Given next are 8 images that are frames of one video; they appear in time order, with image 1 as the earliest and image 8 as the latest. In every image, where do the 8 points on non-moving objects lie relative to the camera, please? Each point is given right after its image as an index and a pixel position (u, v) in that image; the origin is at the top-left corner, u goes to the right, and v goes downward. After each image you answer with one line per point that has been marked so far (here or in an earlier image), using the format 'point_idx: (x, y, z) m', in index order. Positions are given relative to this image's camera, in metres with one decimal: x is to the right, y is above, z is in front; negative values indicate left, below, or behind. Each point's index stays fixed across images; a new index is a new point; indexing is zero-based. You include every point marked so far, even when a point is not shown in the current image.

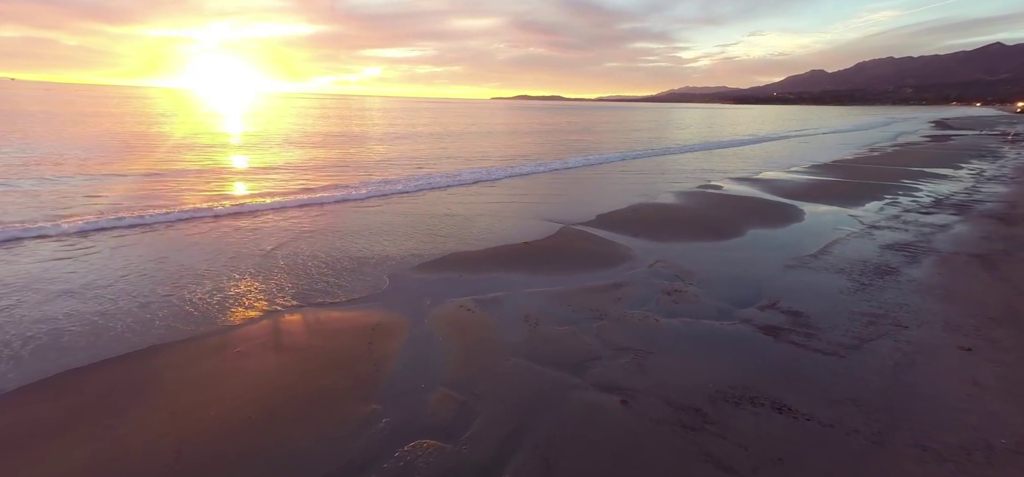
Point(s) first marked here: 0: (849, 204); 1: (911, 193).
0: (+8.7, +0.9, +11.5) m
1: (+11.2, +1.2, +12.7) m
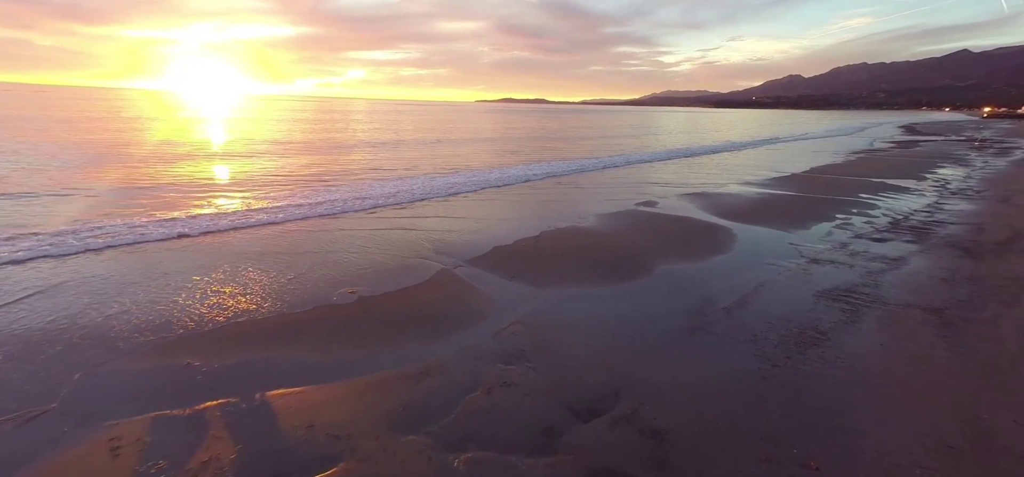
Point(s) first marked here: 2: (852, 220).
0: (+6.3, +0.3, +10.0) m
1: (+8.8, +0.6, +11.2) m
2: (+7.9, +0.4, +10.4) m
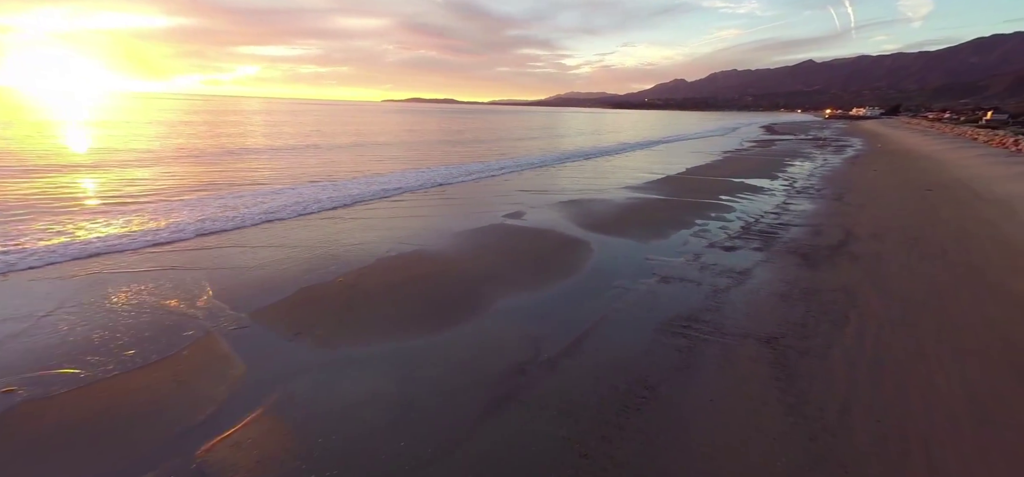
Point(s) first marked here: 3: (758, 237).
0: (+3.1, +0.1, +9.6) m
1: (+5.3, +0.5, +11.3) m
2: (+4.6, +0.3, +10.4) m
3: (+5.2, 0.0, +9.3) m
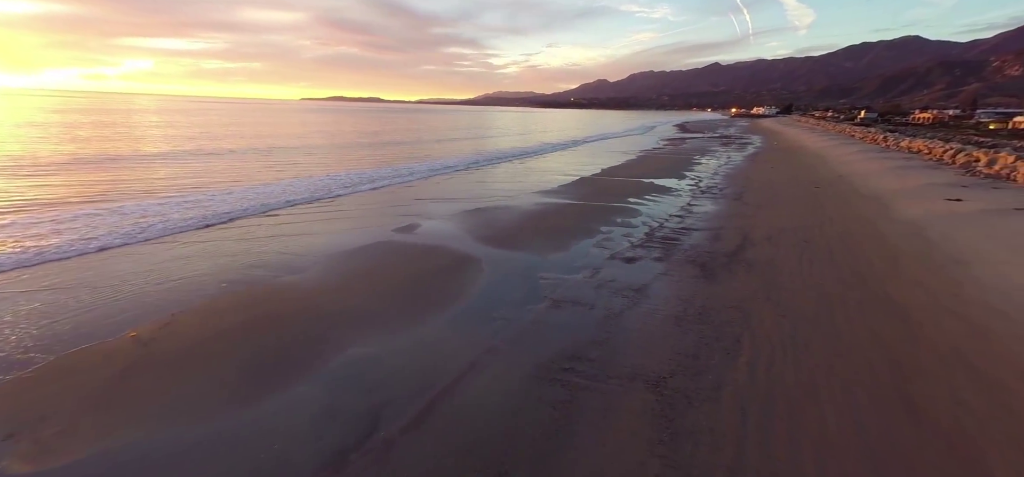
0: (+0.9, -0.1, +8.9) m
1: (+2.8, +0.4, +10.9) m
2: (+2.2, +0.1, +9.9) m
3: (+3.0, -0.1, +8.9) m
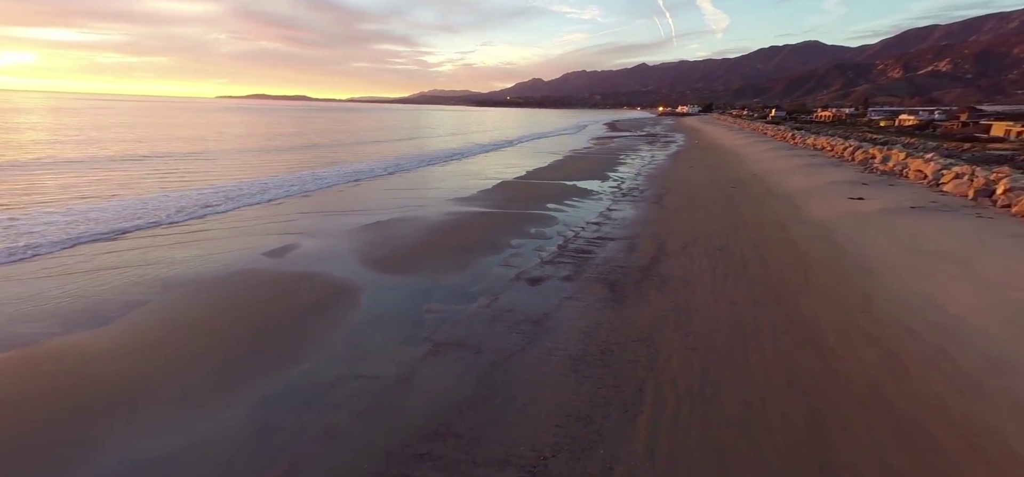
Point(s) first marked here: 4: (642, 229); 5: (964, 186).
0: (-0.9, -0.5, +7.8) m
1: (+0.7, +0.1, +10.1) m
2: (+0.2, -0.2, +9.0) m
3: (+1.1, -0.4, +8.1) m
4: (+3.0, +0.2, +10.4) m
5: (+12.0, +1.4, +11.8) m
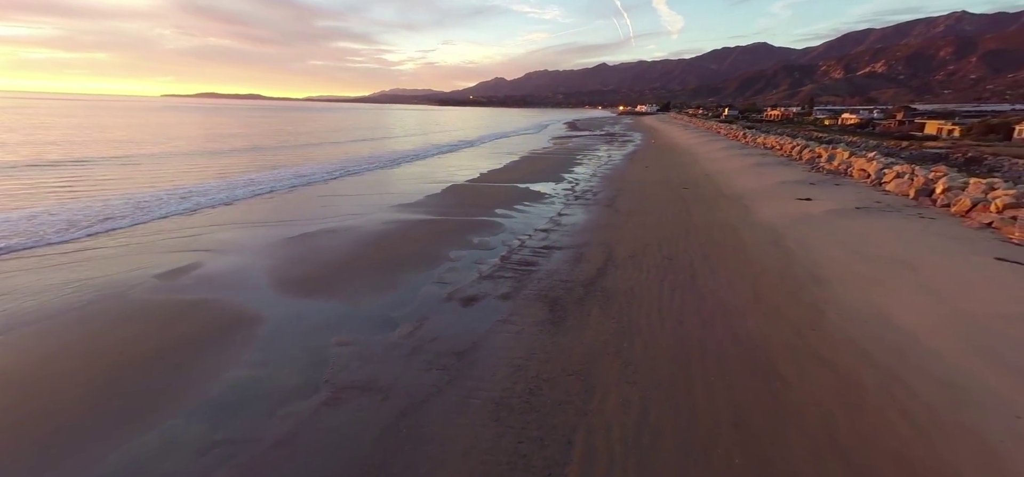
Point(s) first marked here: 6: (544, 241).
0: (-2.0, -0.7, +7.0) m
1: (-0.6, -0.1, +9.4) m
2: (-0.9, -0.4, +8.2) m
3: (0.0, -0.6, +7.4) m
4: (+1.7, +0.1, +9.8) m
5: (+10.5, +1.4, +12.0) m
6: (+0.7, 0.0, +9.6) m
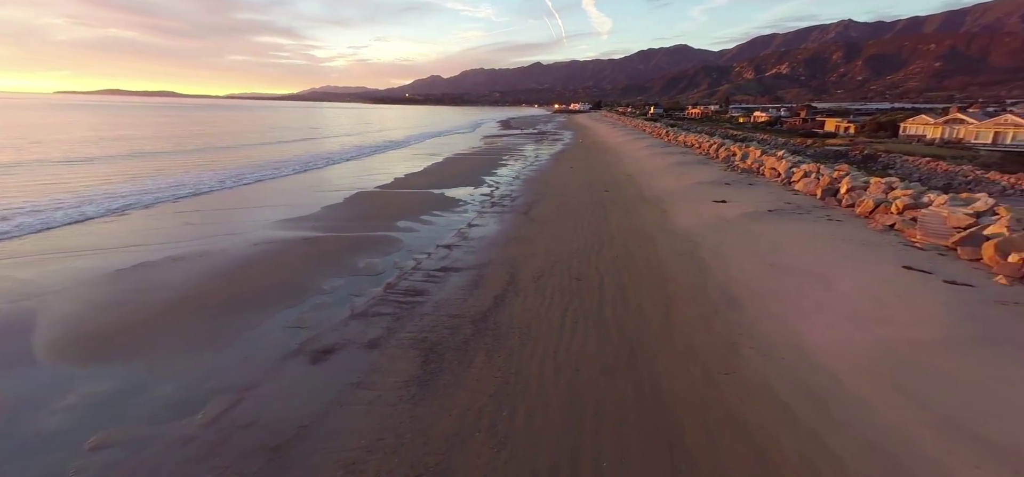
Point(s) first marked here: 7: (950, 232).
0: (-3.6, -1.2, +5.5) m
1: (-2.5, -0.5, +8.0) m
2: (-2.7, -0.8, +6.8) m
3: (-1.7, -1.0, +6.2) m
4: (-0.3, -0.3, +8.8) m
5: (+8.1, +1.5, +12.0) m
6: (-1.3, -0.4, +8.4) m
7: (+7.4, +0.1, +7.6) m
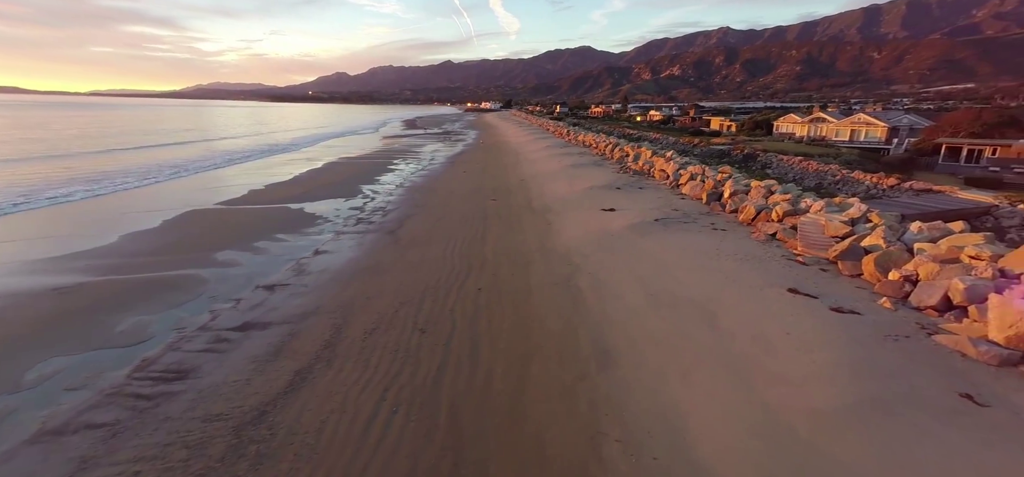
0: (-5.4, -2.0, +3.0) m
1: (-4.8, -1.2, +5.7) m
2: (-4.8, -1.5, +4.5) m
3: (-3.6, -1.6, +4.0) m
4: (-2.8, -0.8, +6.8) m
5: (+4.8, +1.3, +11.5) m
6: (-3.7, -1.0, +6.3) m
7: (+5.0, -0.1, +7.0) m
